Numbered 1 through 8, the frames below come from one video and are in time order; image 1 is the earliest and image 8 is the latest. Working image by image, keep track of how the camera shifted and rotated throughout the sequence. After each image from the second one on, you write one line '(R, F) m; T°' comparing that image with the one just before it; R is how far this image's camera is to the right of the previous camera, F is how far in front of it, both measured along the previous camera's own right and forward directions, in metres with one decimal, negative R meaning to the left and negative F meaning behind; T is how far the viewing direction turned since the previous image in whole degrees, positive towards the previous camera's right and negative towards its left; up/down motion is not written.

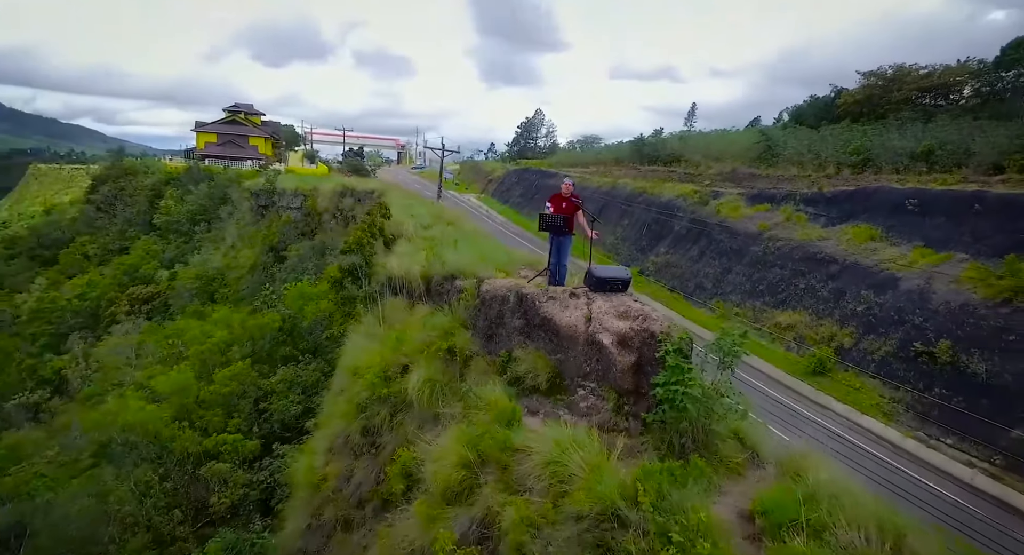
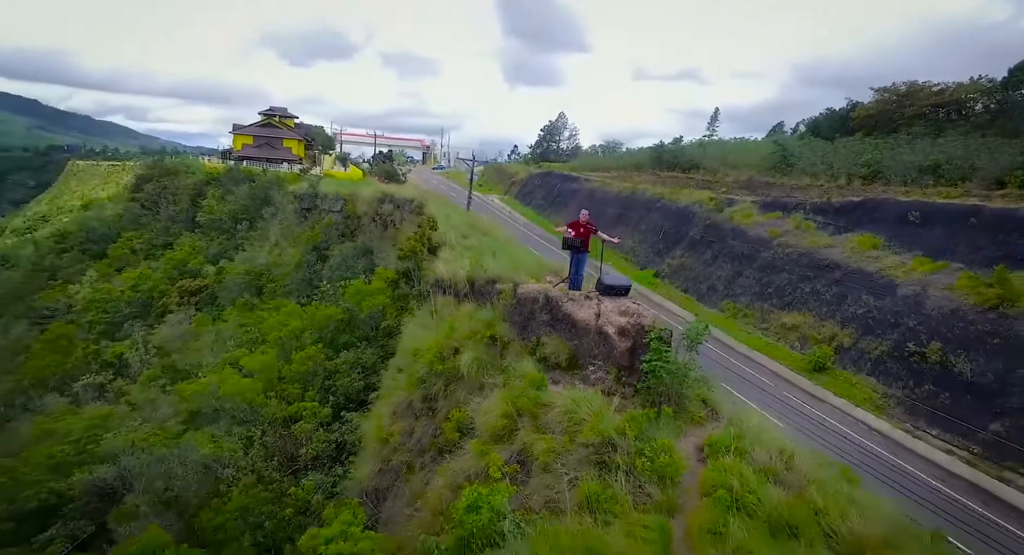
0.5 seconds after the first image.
(-0.1, -1.0) m; -2°
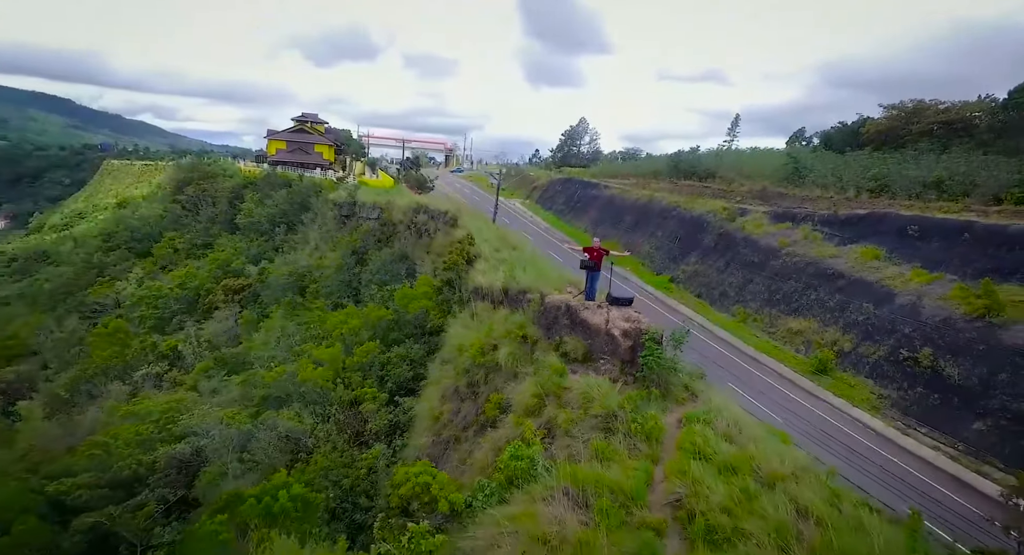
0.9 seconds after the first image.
(-0.1, -1.2) m; -2°
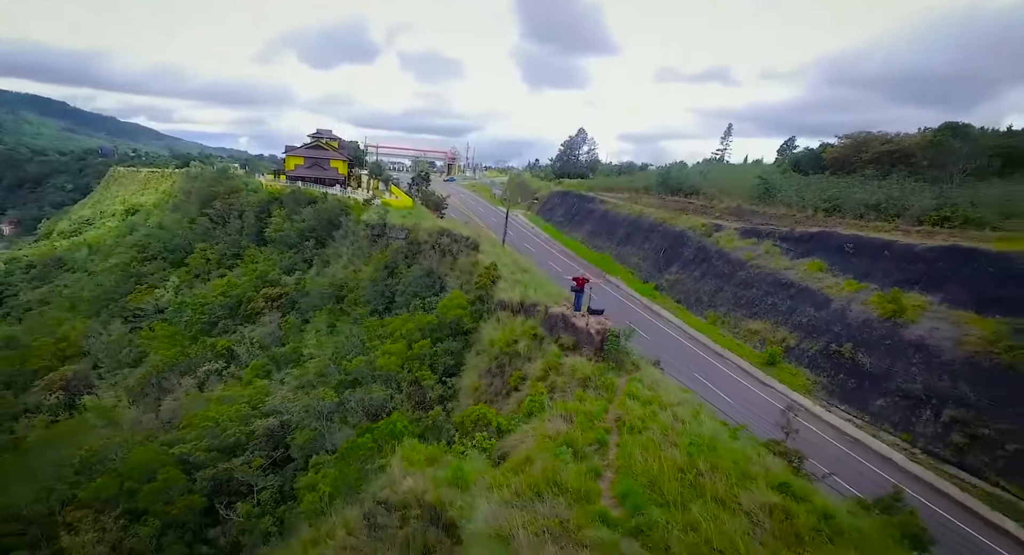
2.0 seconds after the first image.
(-0.2, -3.1) m; 0°
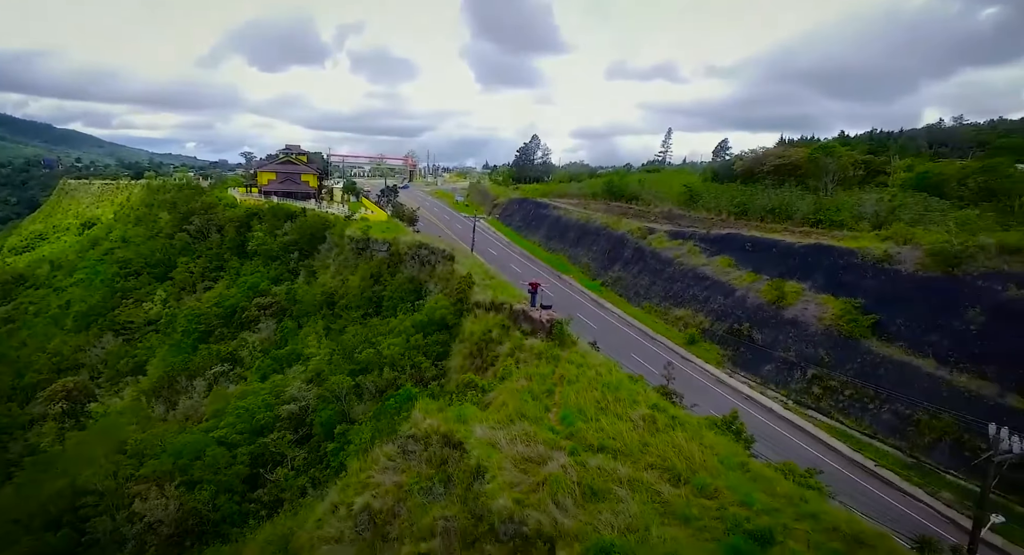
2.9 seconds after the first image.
(-0.3, -3.6) m; +4°
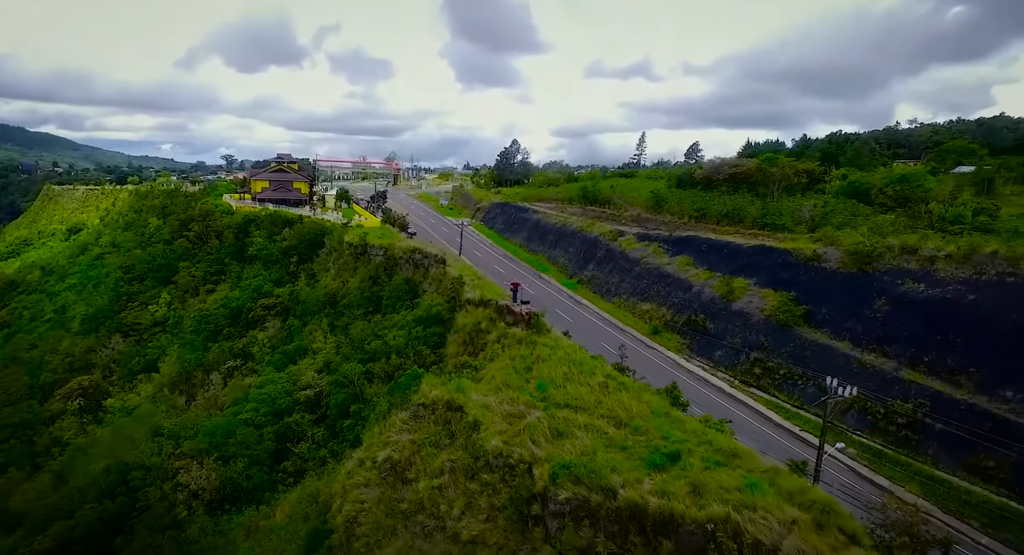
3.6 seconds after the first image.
(-0.1, -2.8) m; +2°
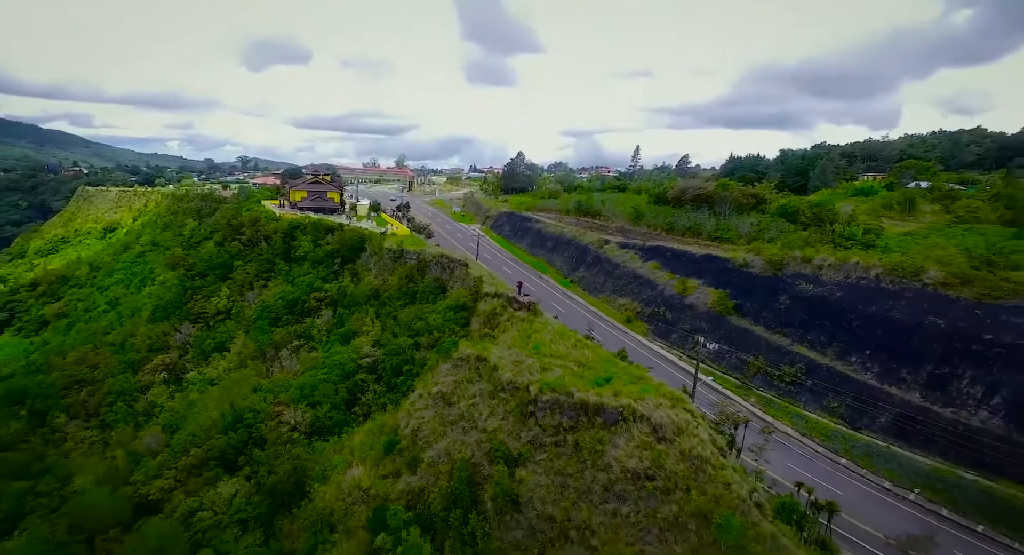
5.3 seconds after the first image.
(-0.1, -7.0) m; 0°
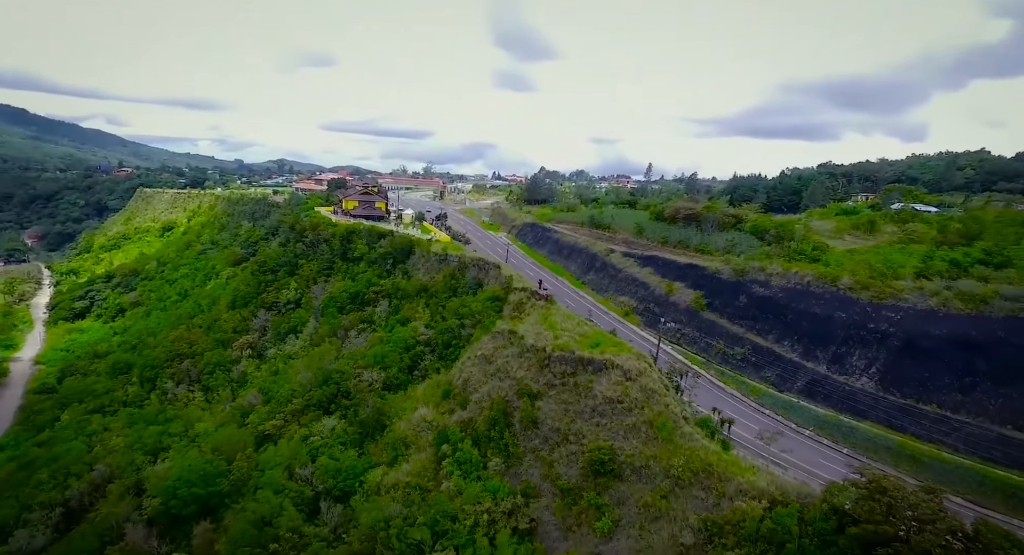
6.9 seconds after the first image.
(-0.1, -8.1) m; -2°
